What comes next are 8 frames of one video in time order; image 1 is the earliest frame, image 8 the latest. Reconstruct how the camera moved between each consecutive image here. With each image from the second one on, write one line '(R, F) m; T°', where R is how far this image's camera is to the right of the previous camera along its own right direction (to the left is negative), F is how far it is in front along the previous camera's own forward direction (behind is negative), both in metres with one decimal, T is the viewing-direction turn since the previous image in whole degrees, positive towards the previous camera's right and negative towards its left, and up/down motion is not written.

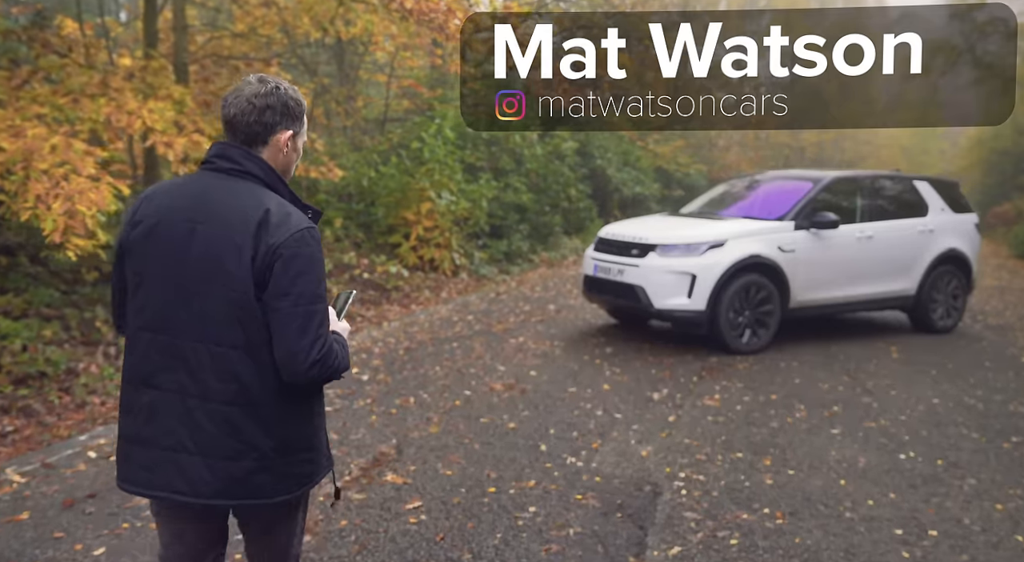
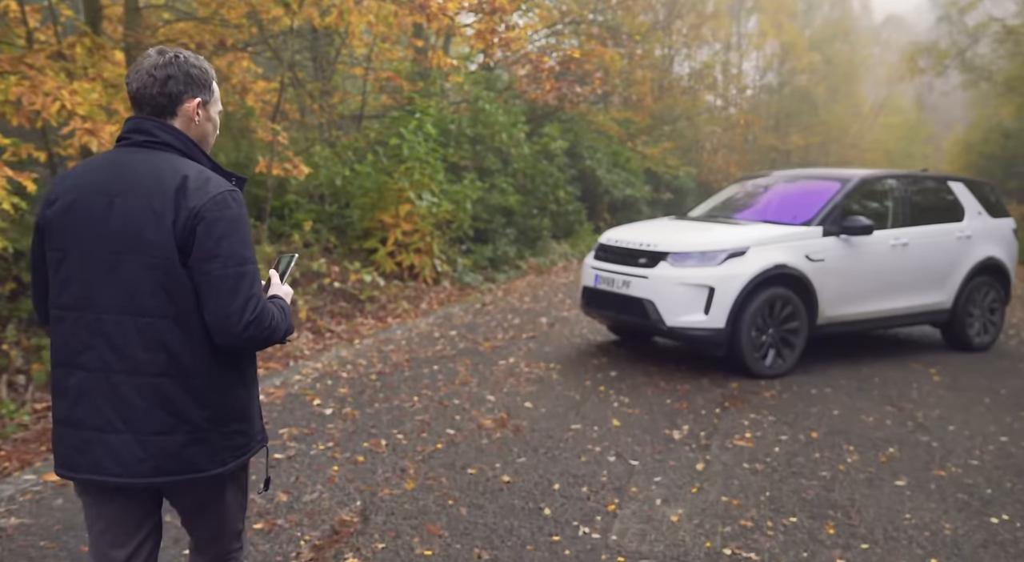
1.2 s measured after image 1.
(-0.1, +0.9) m; +2°
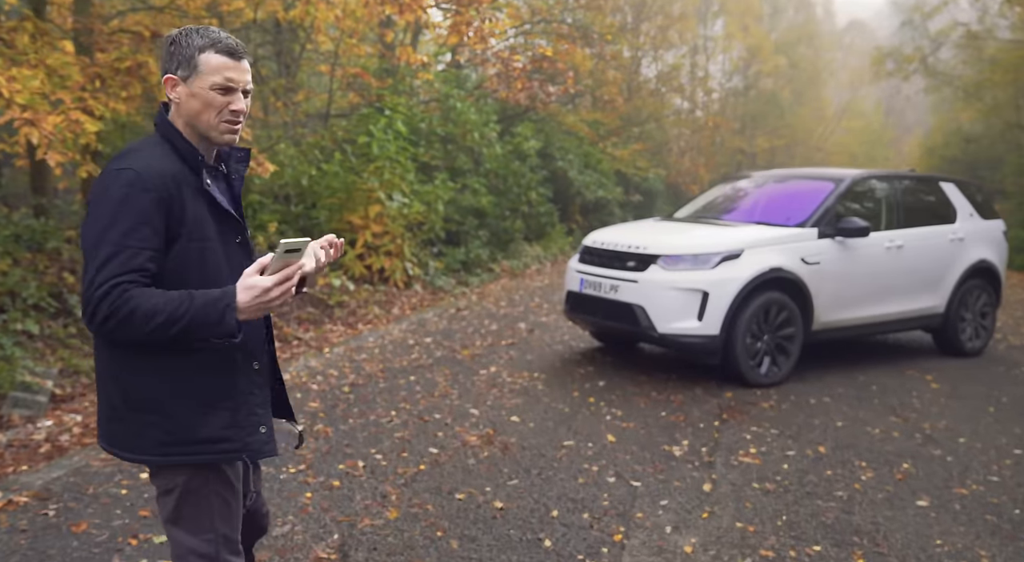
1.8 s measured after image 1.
(-0.1, +0.4) m; +3°
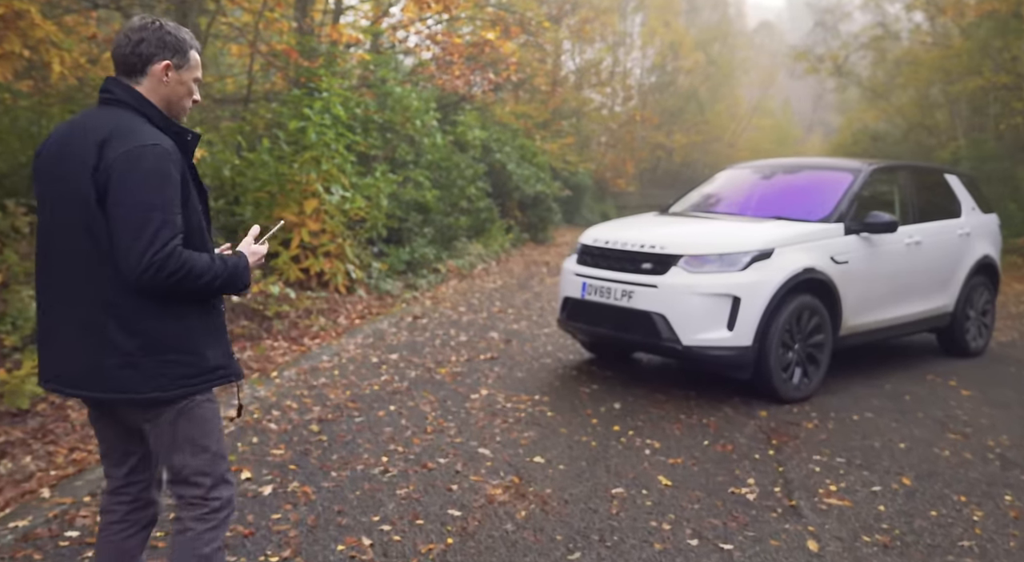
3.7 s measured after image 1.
(-0.6, +0.9) m; +8°
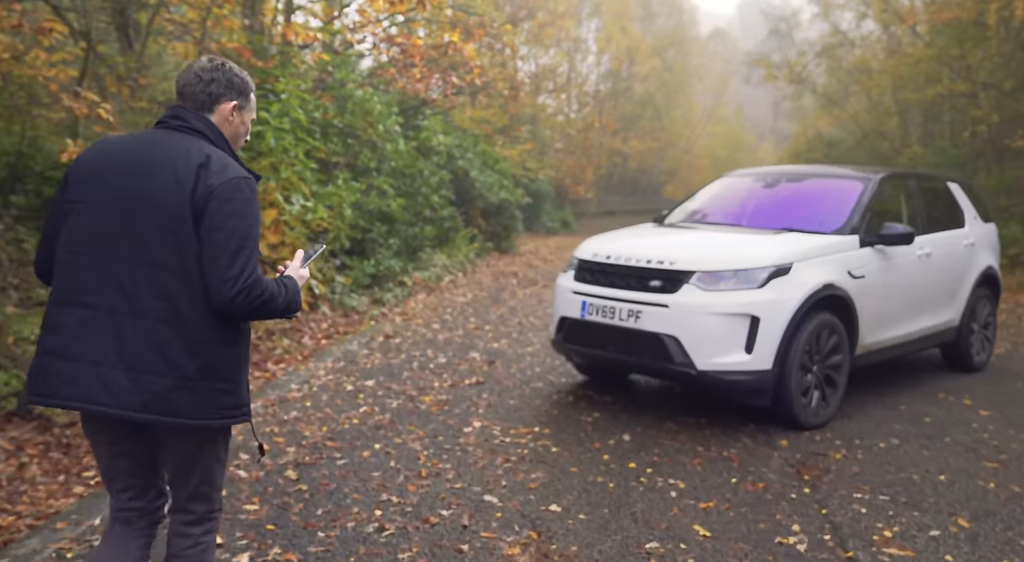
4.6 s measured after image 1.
(-0.3, +0.5) m; +4°
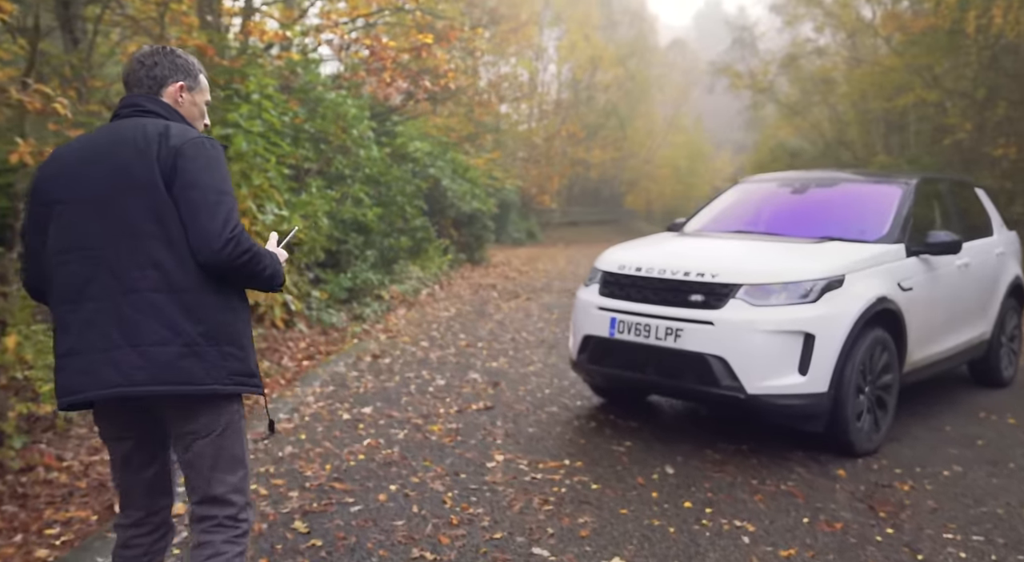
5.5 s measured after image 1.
(-0.5, +0.5) m; +4°
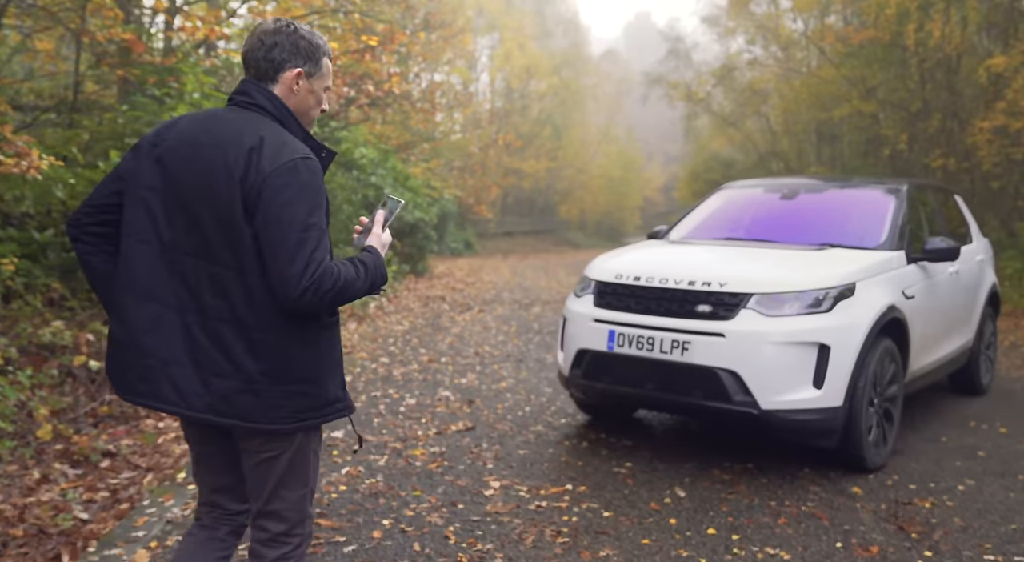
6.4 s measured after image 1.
(-0.4, +0.4) m; +6°
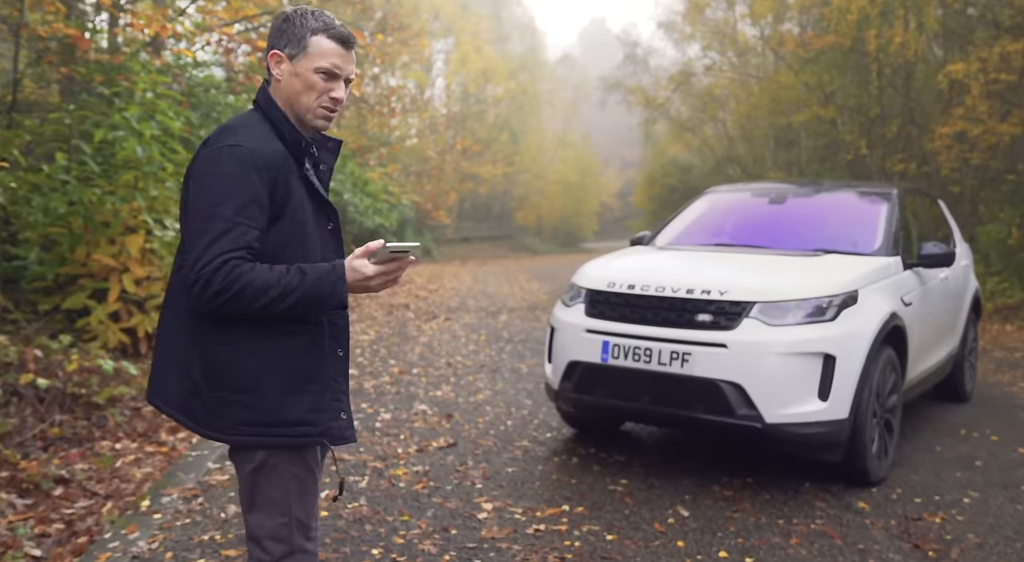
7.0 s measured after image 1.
(-0.2, +0.3) m; +4°
